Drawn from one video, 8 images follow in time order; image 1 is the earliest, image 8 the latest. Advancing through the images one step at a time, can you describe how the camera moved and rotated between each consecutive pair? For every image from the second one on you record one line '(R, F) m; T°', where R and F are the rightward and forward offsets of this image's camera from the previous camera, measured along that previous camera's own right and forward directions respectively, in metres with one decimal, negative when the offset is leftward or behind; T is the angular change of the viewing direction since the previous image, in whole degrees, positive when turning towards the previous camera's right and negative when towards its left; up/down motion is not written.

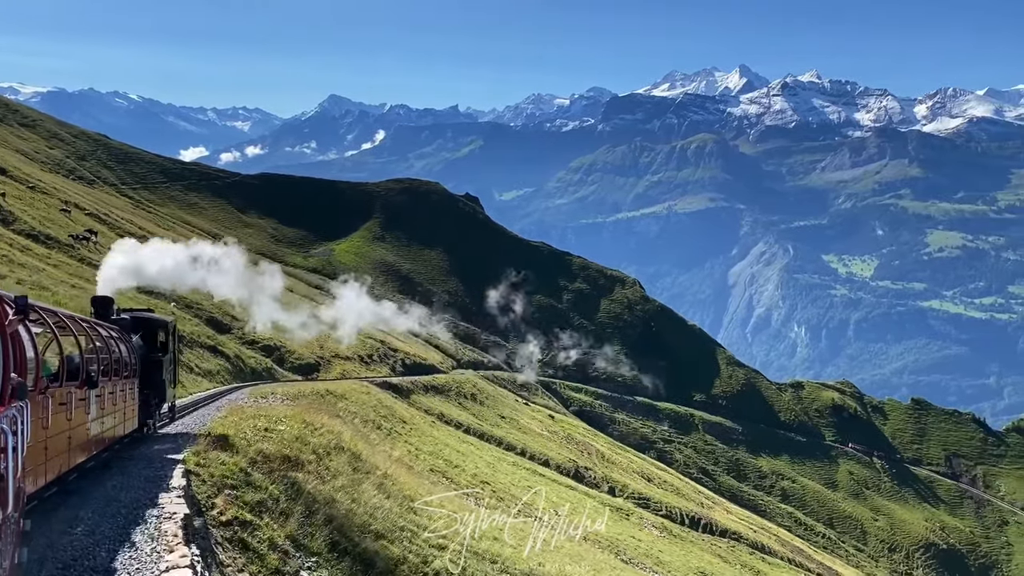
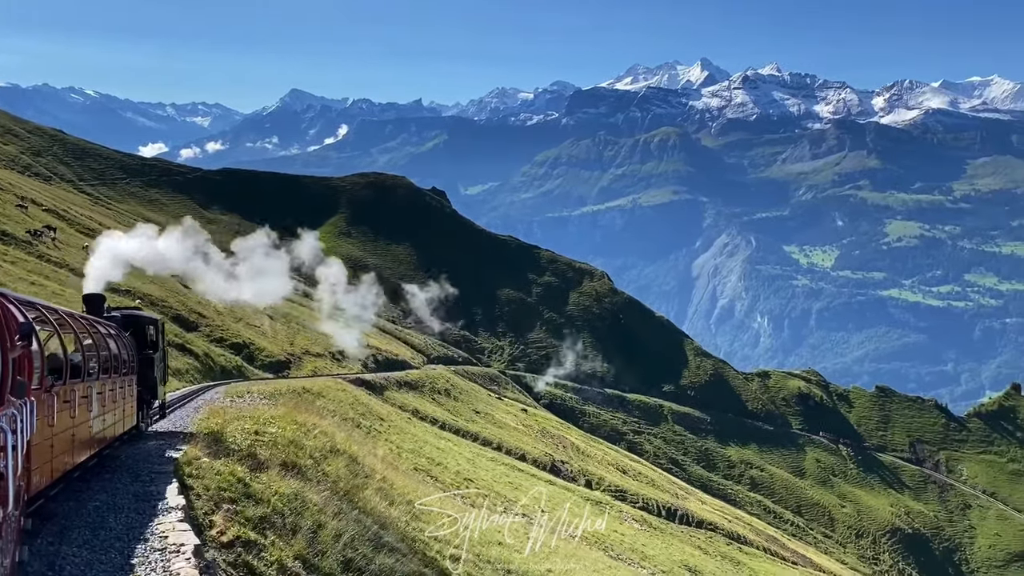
(+10.9, +0.7) m; +1°
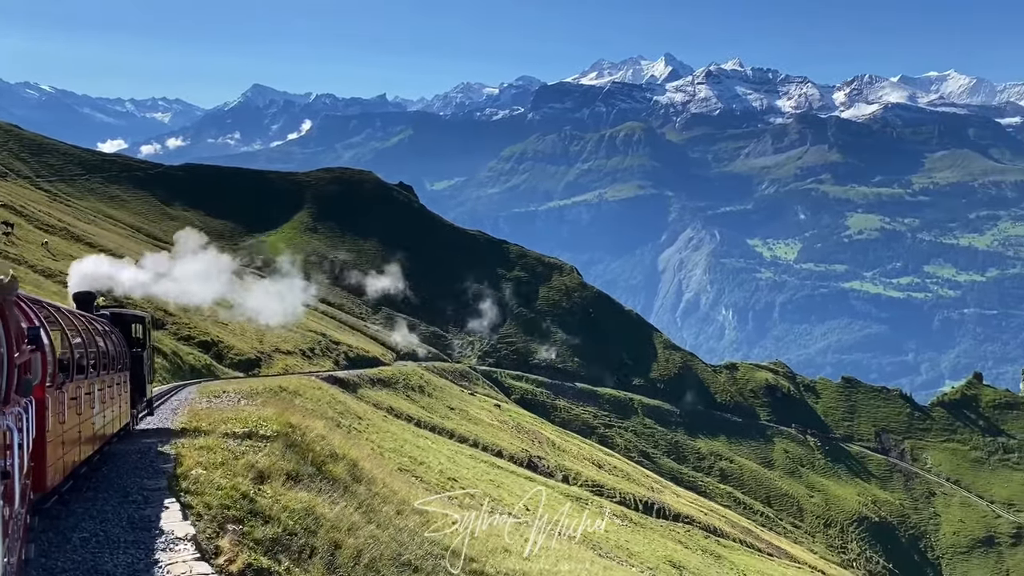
(-0.2, +0.2) m; +2°
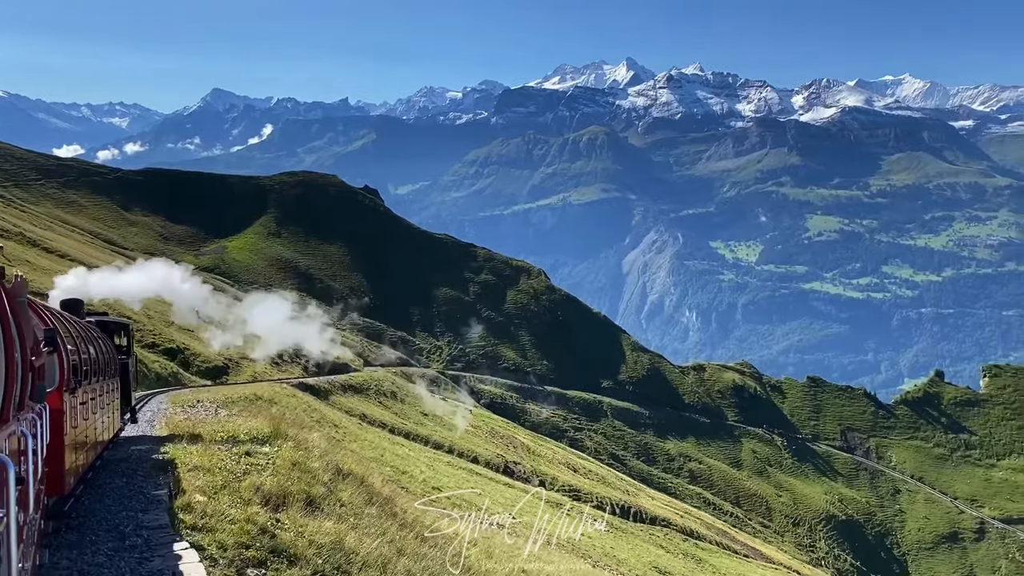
(-0.3, +0.2) m; +3°
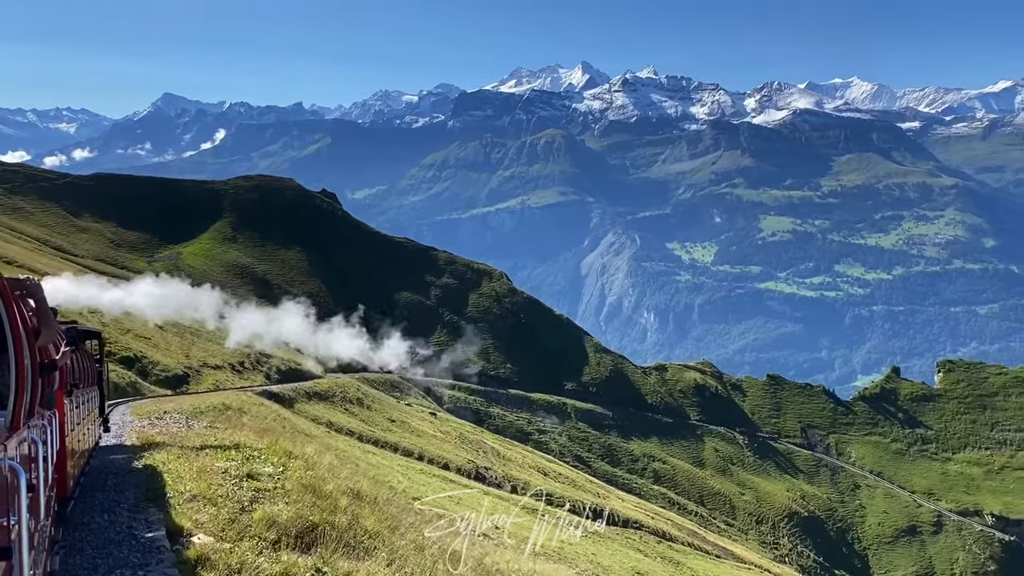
(-0.3, +0.2) m; +3°
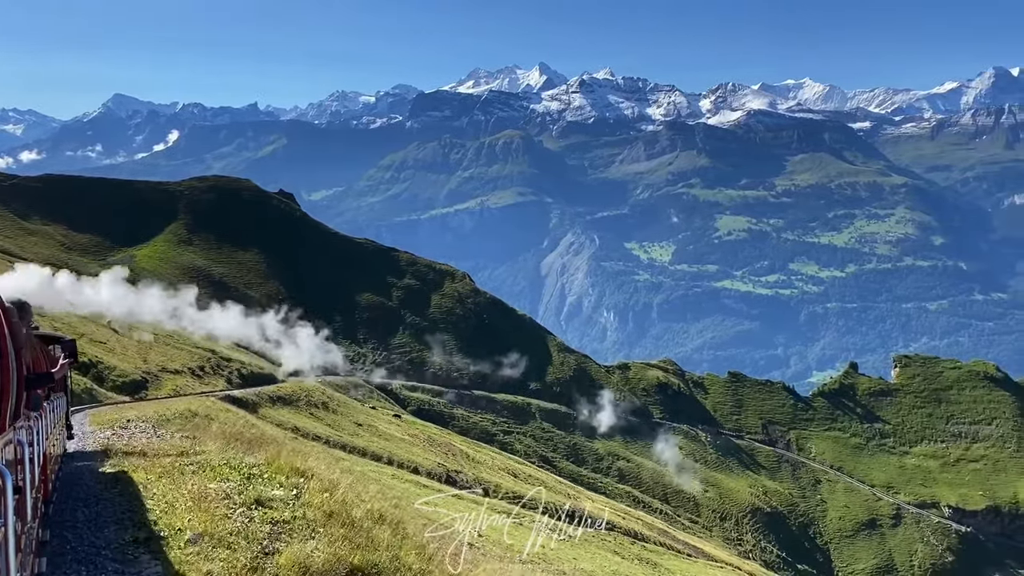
(-0.3, +0.1) m; +3°
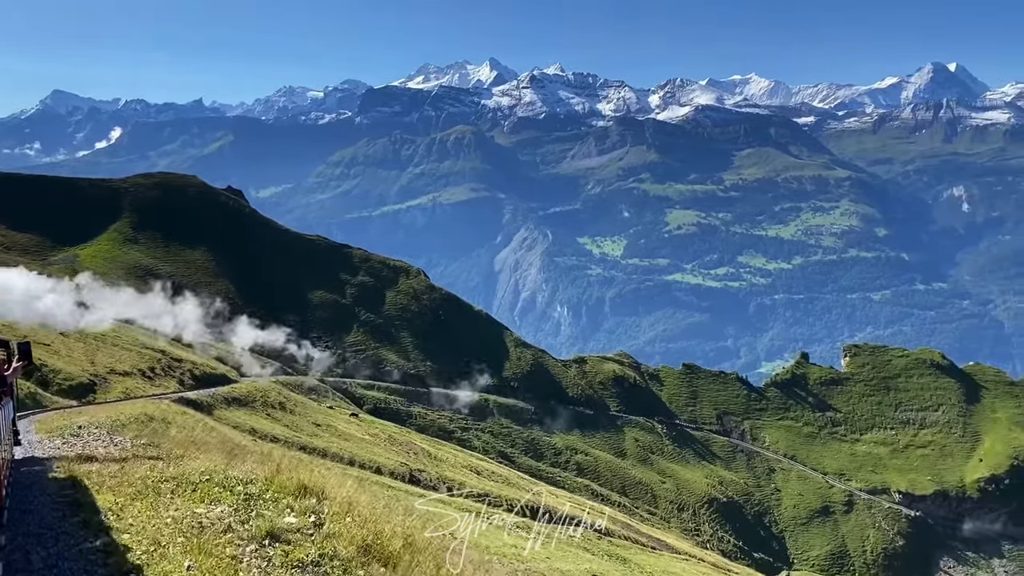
(-0.3, +0.2) m; +4°
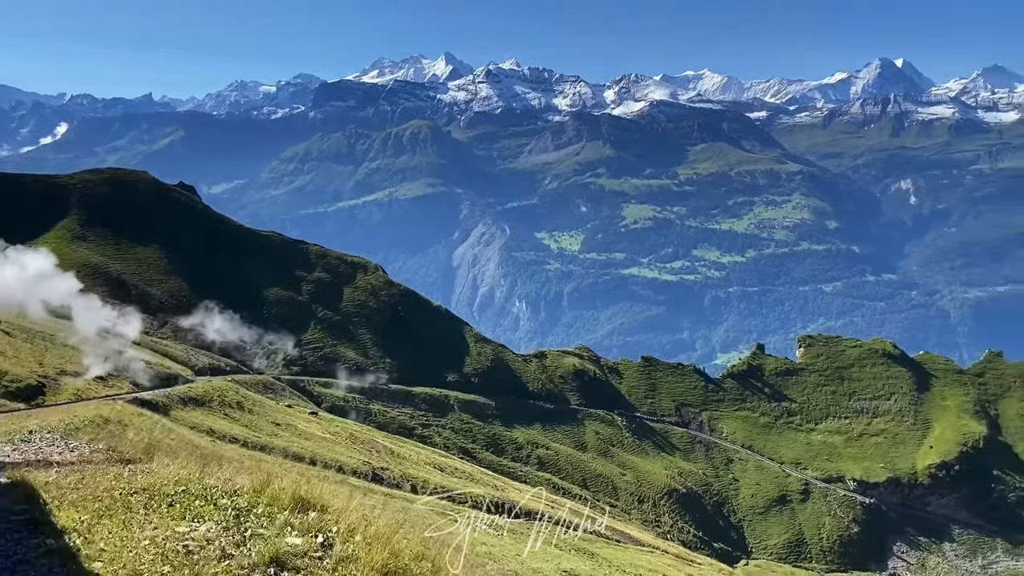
(0.0, +0.3) m; +3°
